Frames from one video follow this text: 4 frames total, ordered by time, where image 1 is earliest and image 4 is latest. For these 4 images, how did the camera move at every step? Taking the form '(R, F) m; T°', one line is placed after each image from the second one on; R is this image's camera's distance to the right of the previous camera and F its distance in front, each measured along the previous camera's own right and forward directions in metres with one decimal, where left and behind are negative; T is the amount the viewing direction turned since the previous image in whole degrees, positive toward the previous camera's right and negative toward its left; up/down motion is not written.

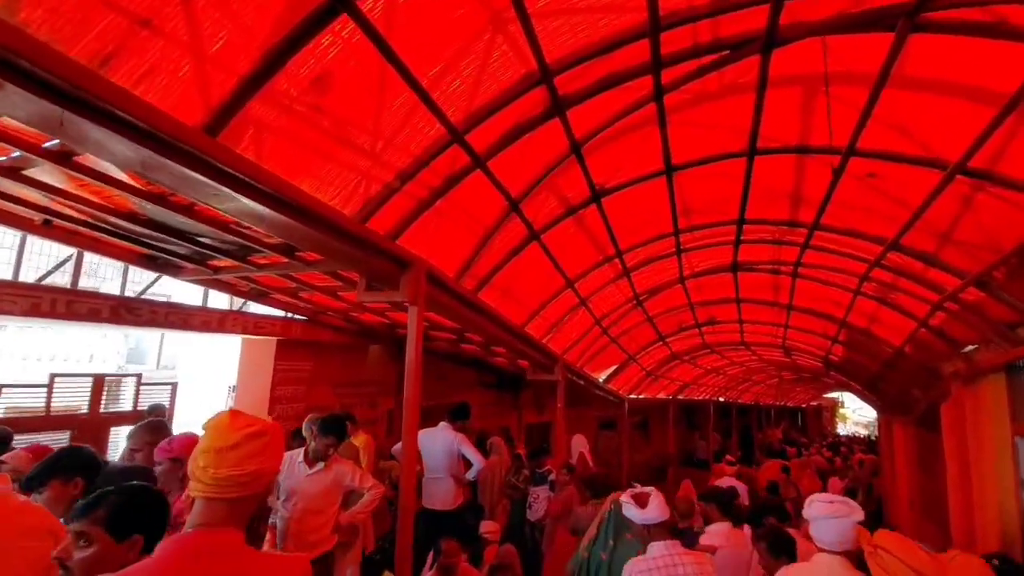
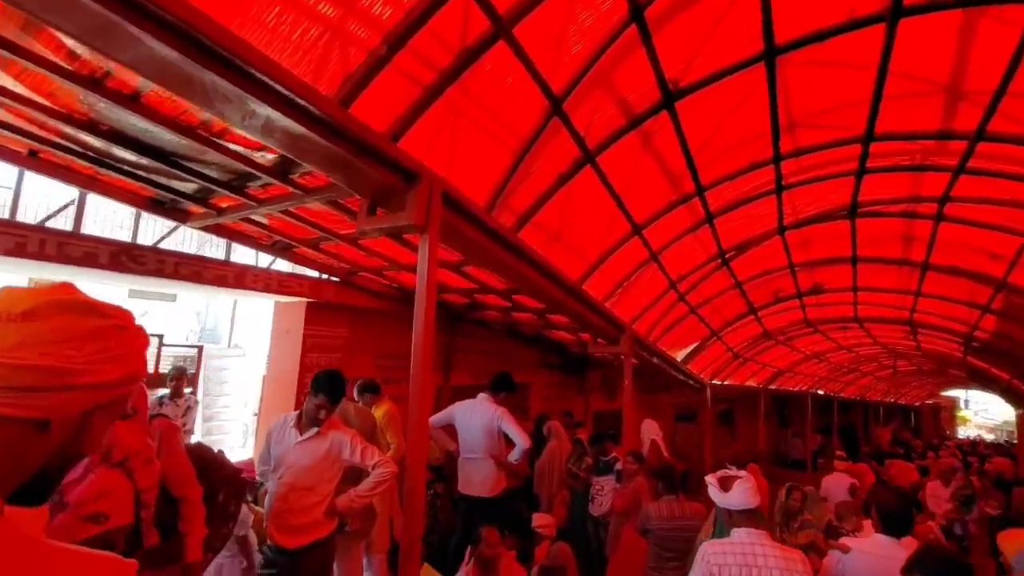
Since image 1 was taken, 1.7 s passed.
(+0.3, +1.5) m; -8°
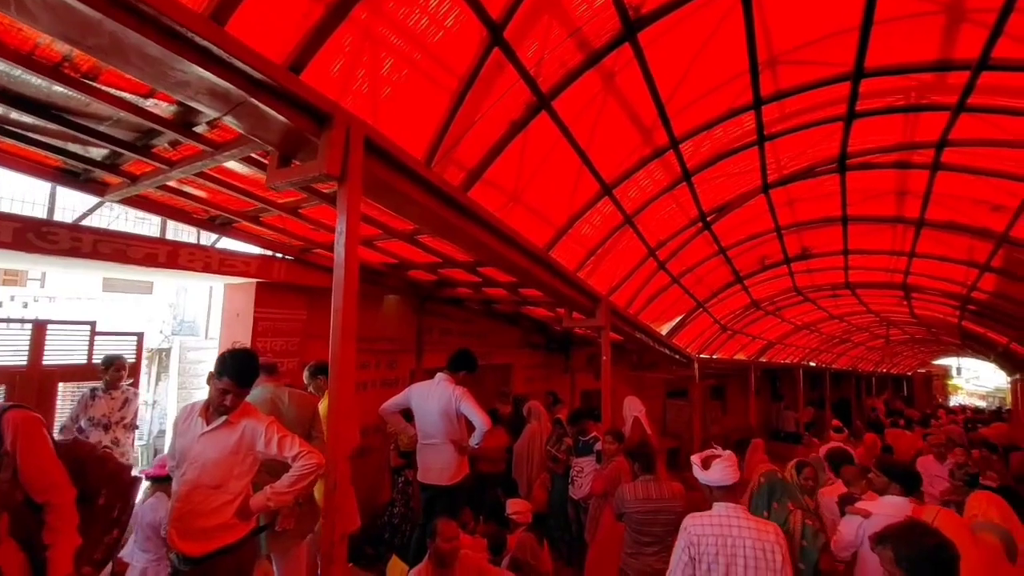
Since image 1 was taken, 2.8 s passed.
(+0.5, +0.6) m; +1°
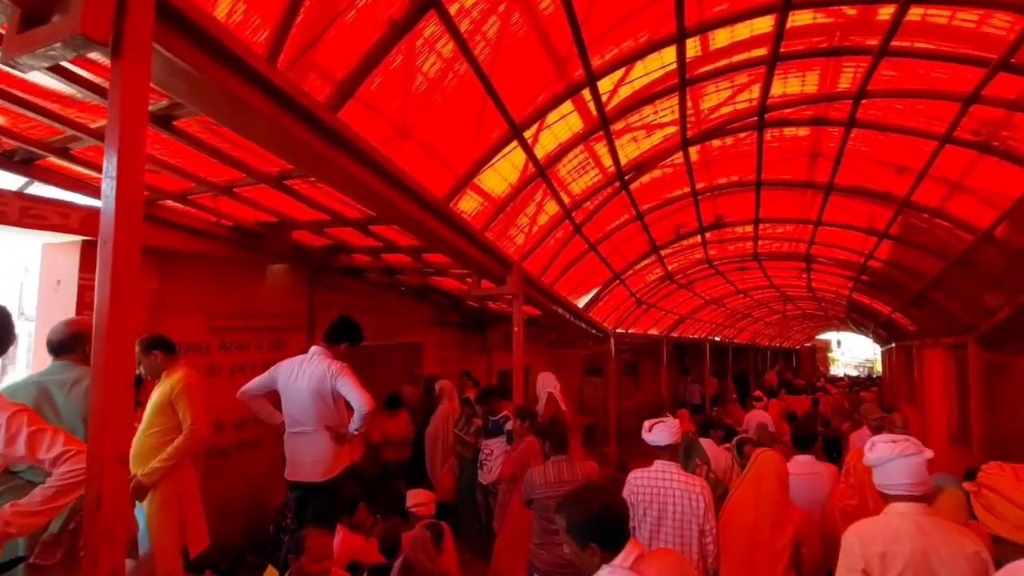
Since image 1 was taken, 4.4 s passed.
(+0.3, +0.9) m; +9°
